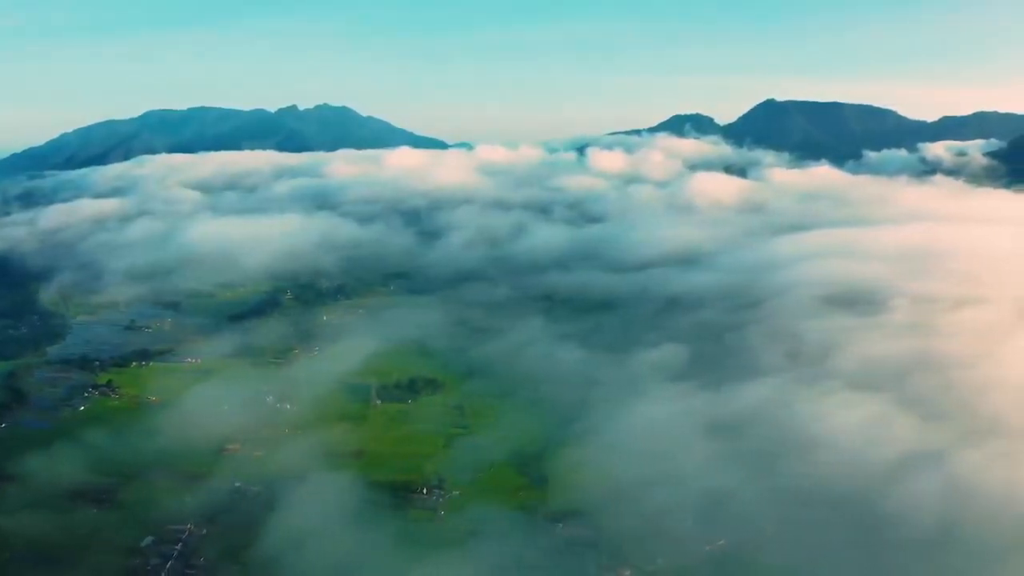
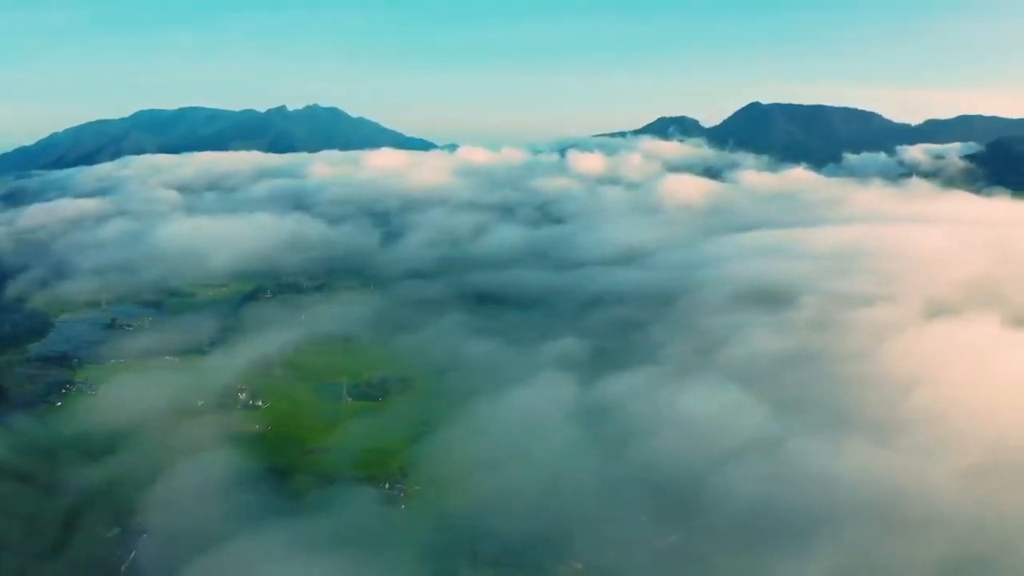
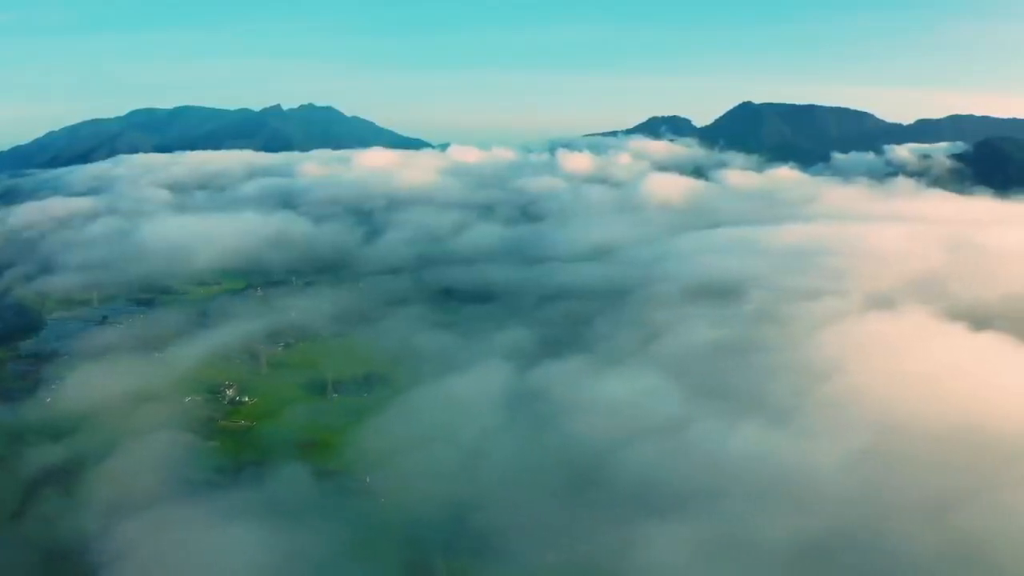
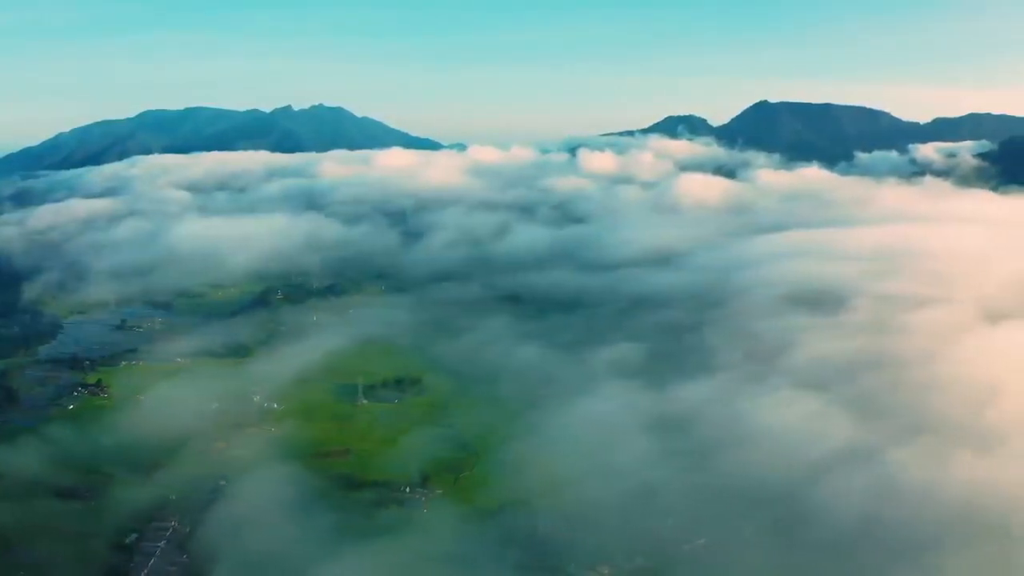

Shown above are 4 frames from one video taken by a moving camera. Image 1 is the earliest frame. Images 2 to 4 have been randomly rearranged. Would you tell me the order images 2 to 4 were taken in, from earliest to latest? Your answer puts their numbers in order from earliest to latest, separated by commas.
4, 2, 3
